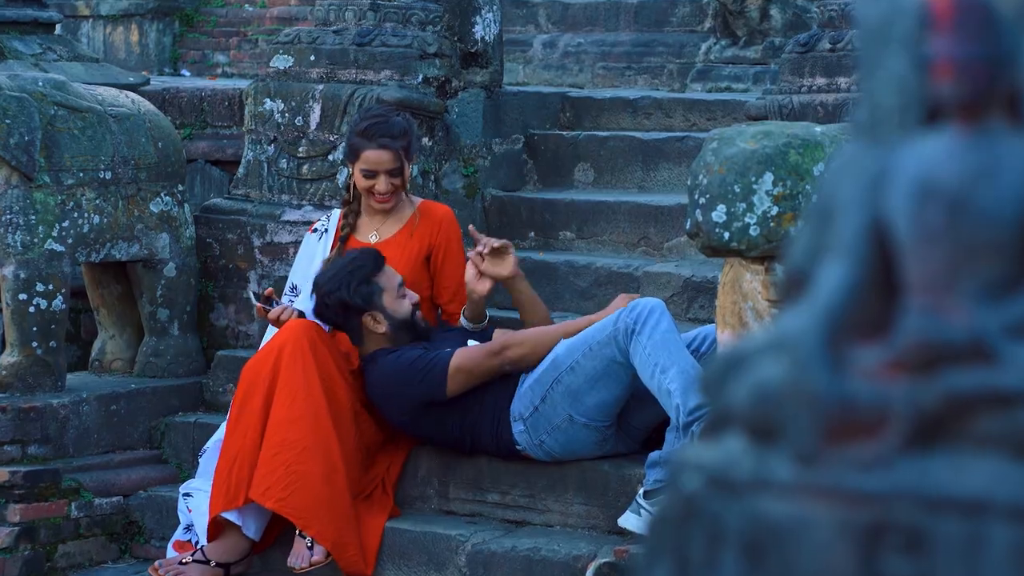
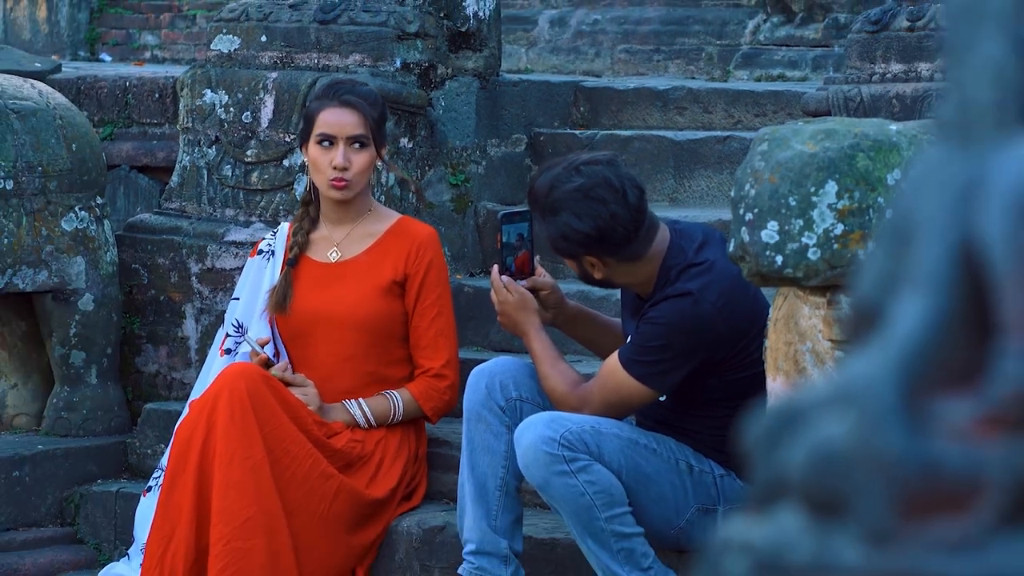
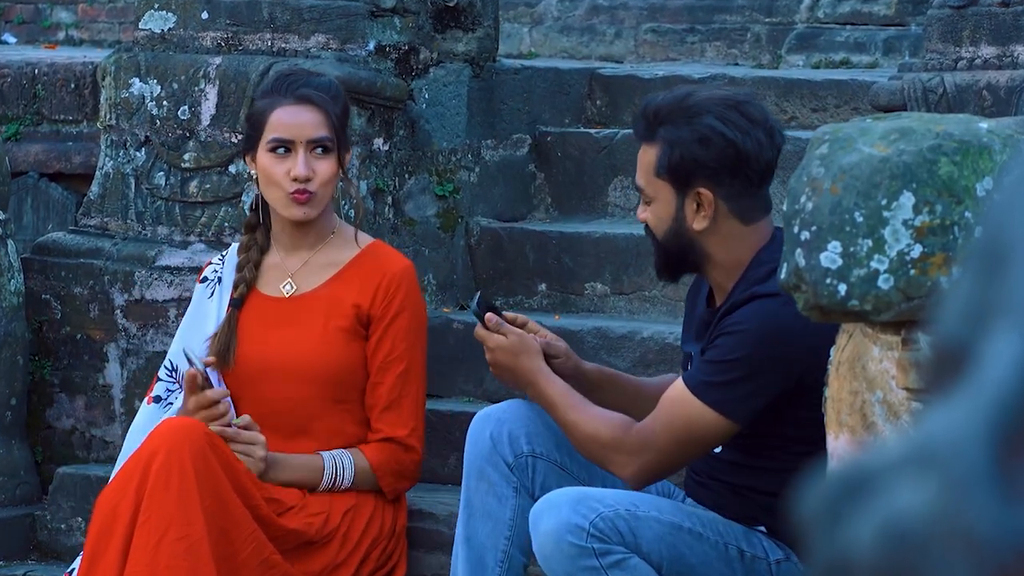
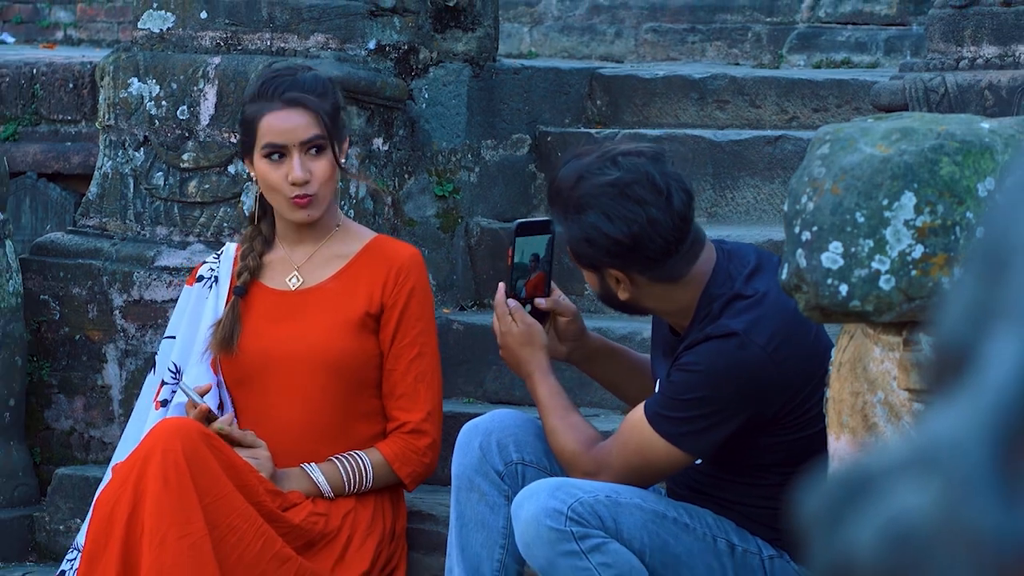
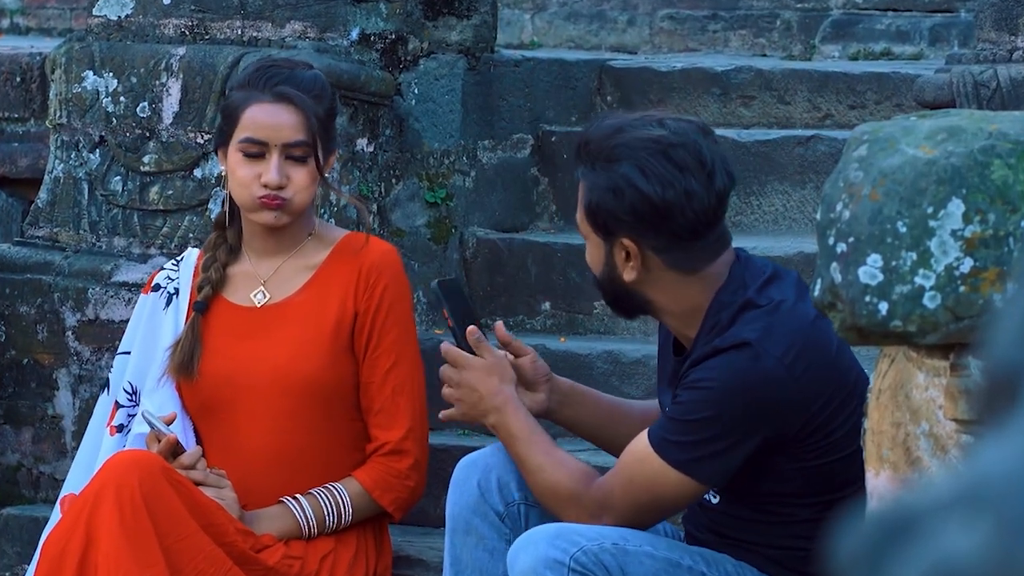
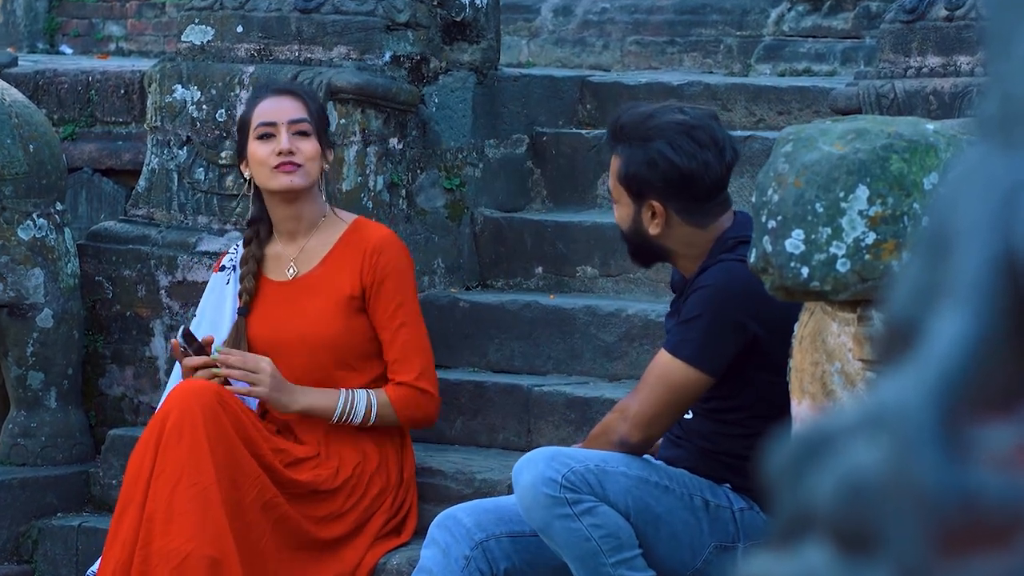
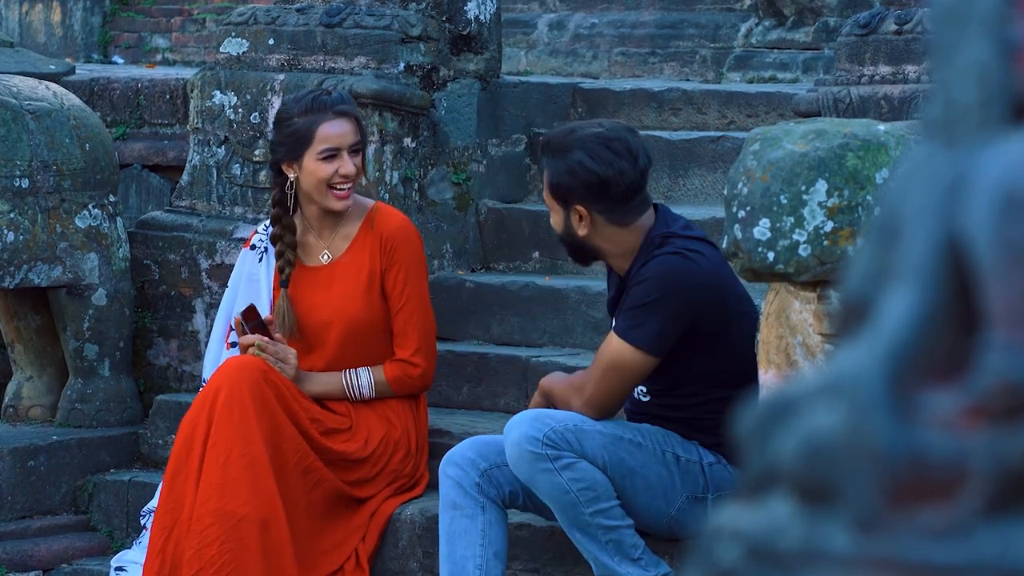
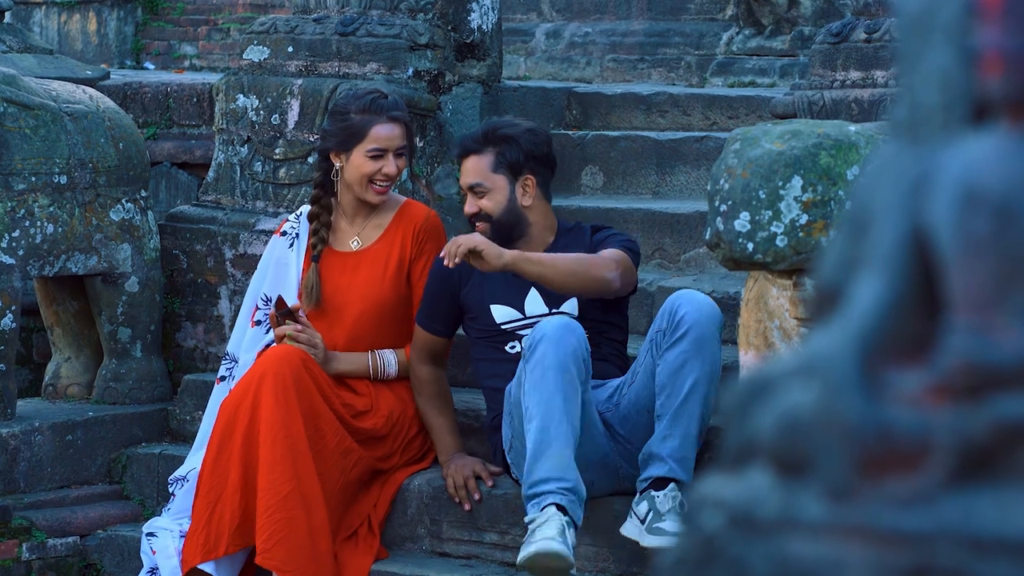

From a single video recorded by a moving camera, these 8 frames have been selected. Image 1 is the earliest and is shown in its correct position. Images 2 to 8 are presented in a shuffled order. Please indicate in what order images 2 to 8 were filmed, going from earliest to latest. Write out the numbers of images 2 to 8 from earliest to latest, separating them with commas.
8, 7, 6, 3, 5, 4, 2
